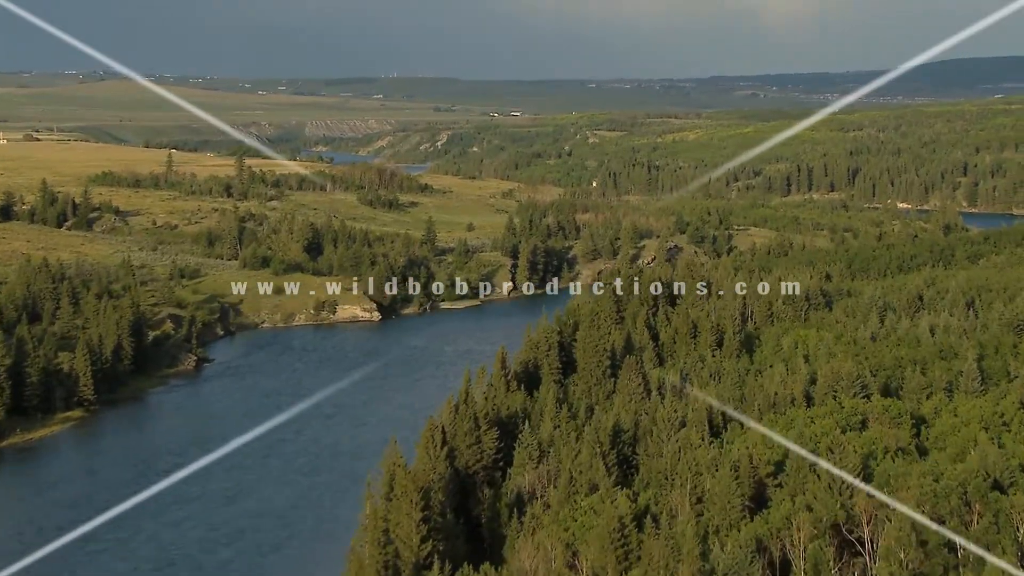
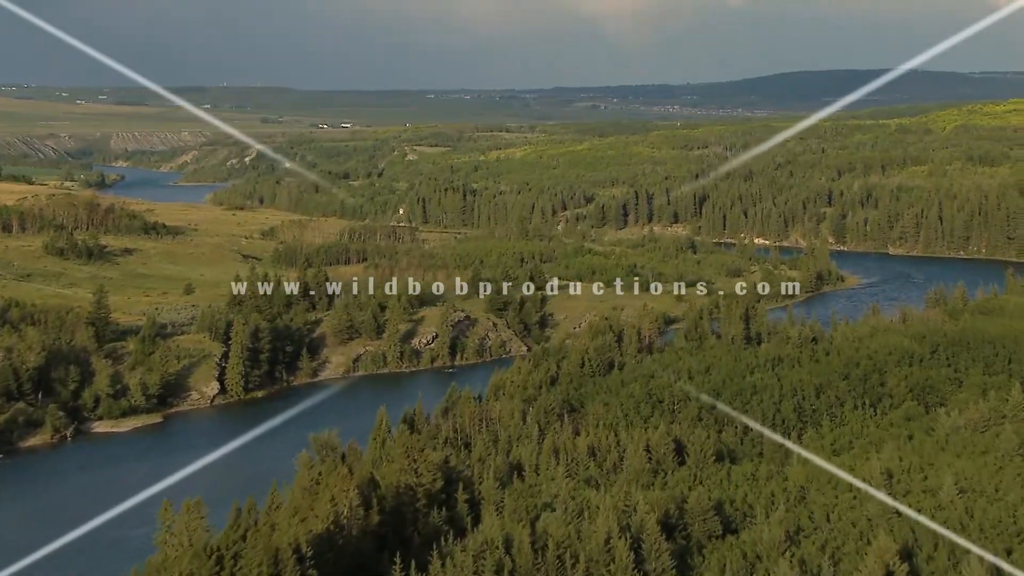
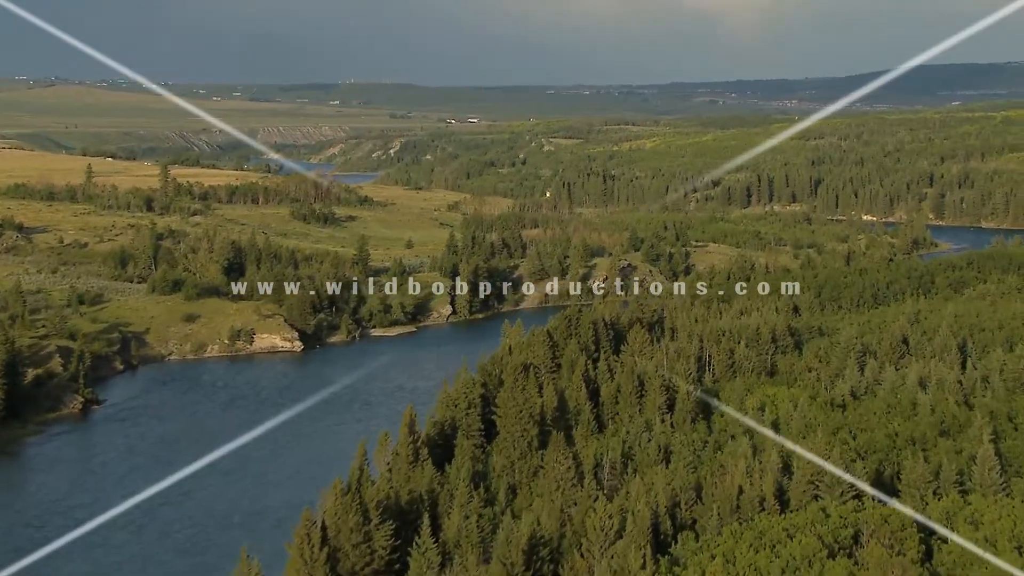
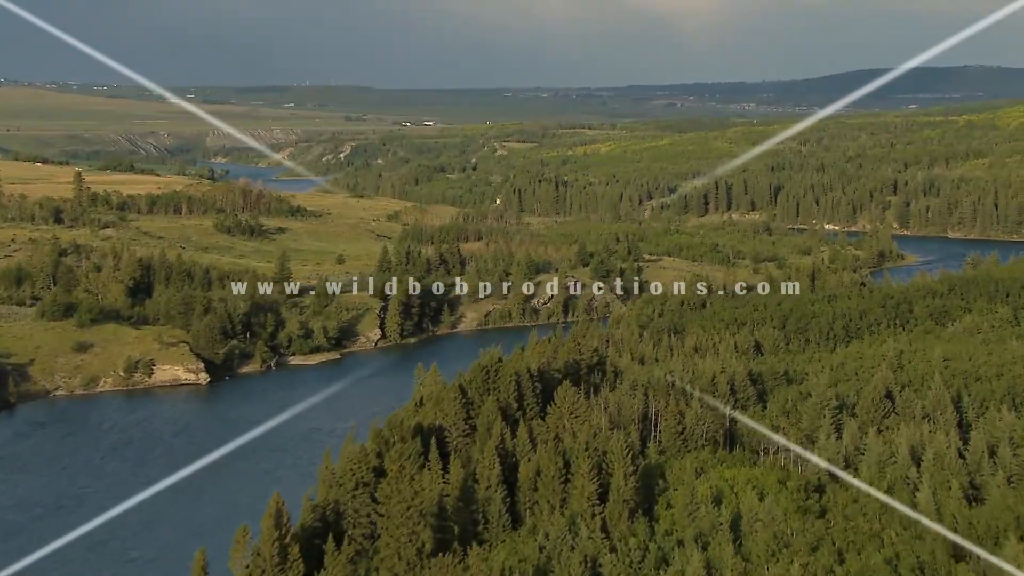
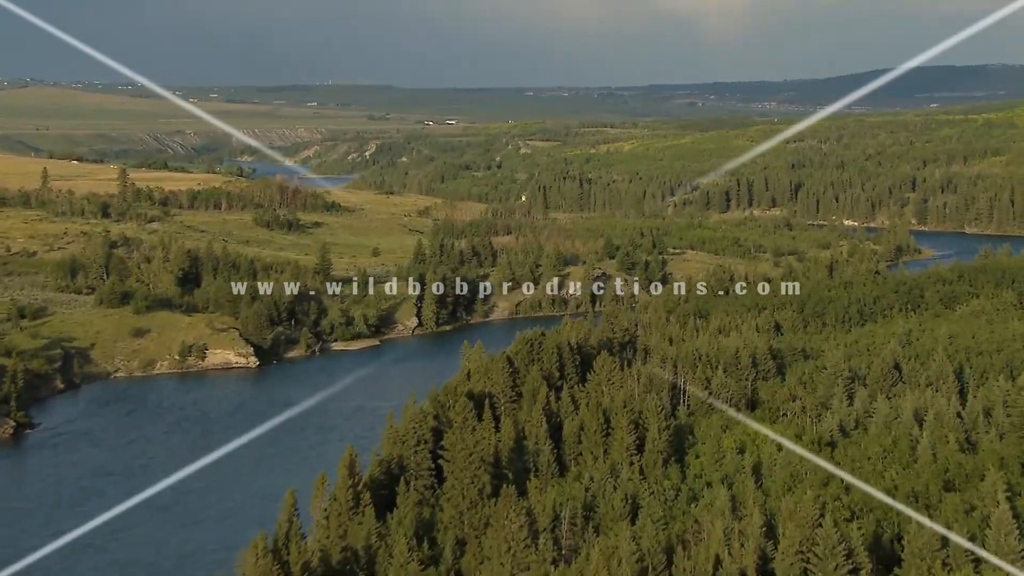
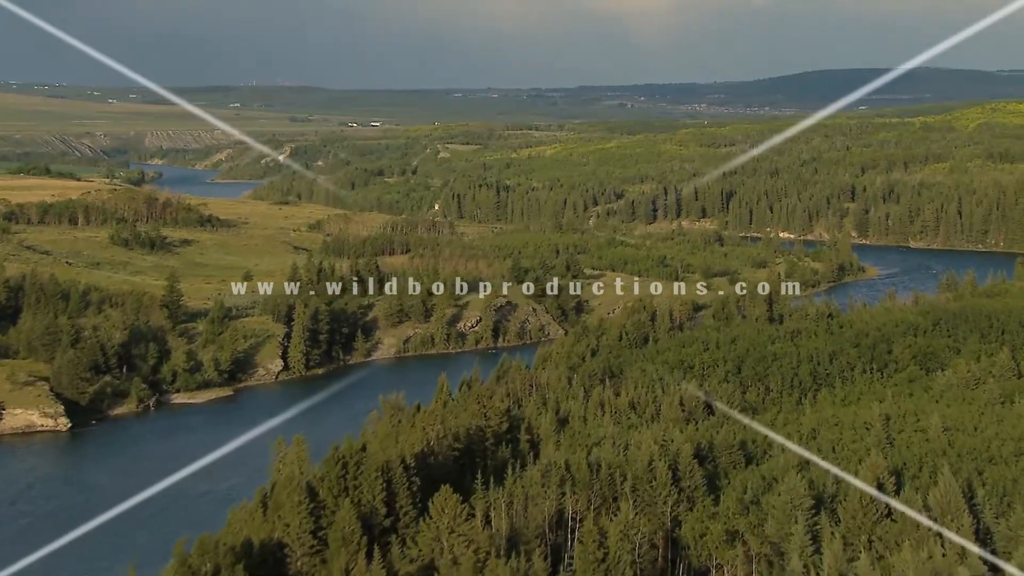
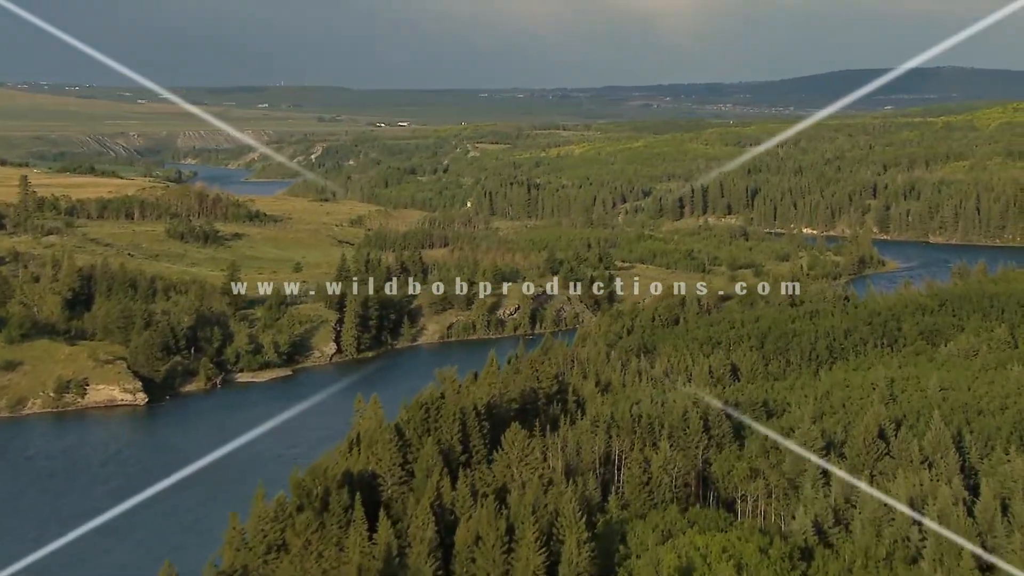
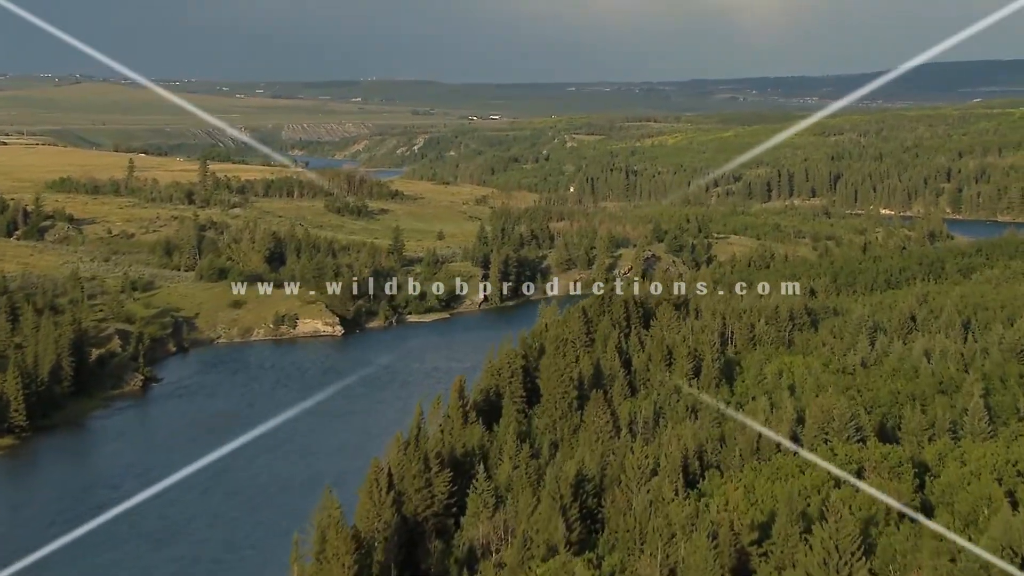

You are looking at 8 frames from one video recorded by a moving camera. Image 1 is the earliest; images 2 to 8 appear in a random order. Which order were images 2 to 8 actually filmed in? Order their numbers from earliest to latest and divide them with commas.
8, 3, 5, 4, 7, 6, 2
